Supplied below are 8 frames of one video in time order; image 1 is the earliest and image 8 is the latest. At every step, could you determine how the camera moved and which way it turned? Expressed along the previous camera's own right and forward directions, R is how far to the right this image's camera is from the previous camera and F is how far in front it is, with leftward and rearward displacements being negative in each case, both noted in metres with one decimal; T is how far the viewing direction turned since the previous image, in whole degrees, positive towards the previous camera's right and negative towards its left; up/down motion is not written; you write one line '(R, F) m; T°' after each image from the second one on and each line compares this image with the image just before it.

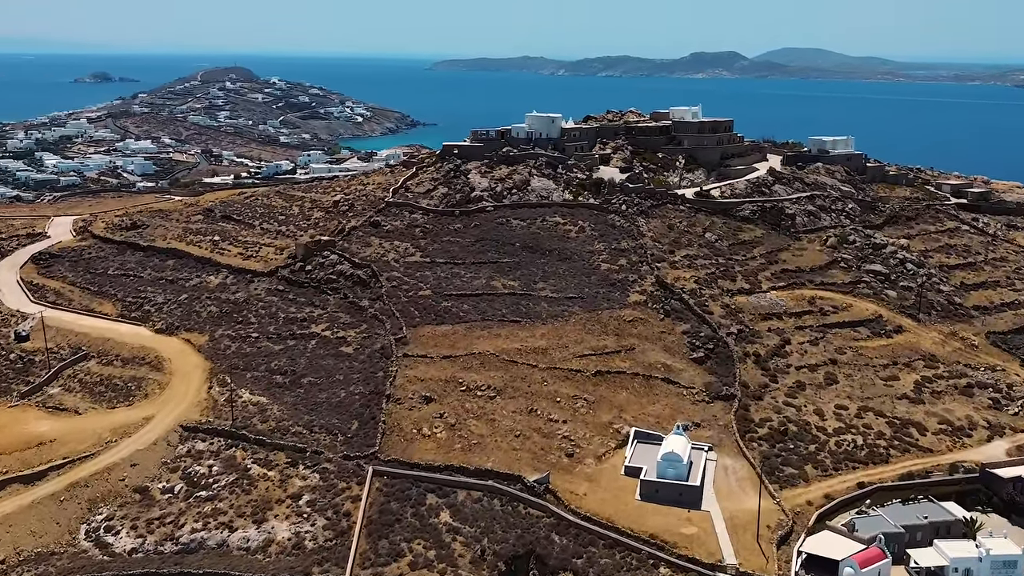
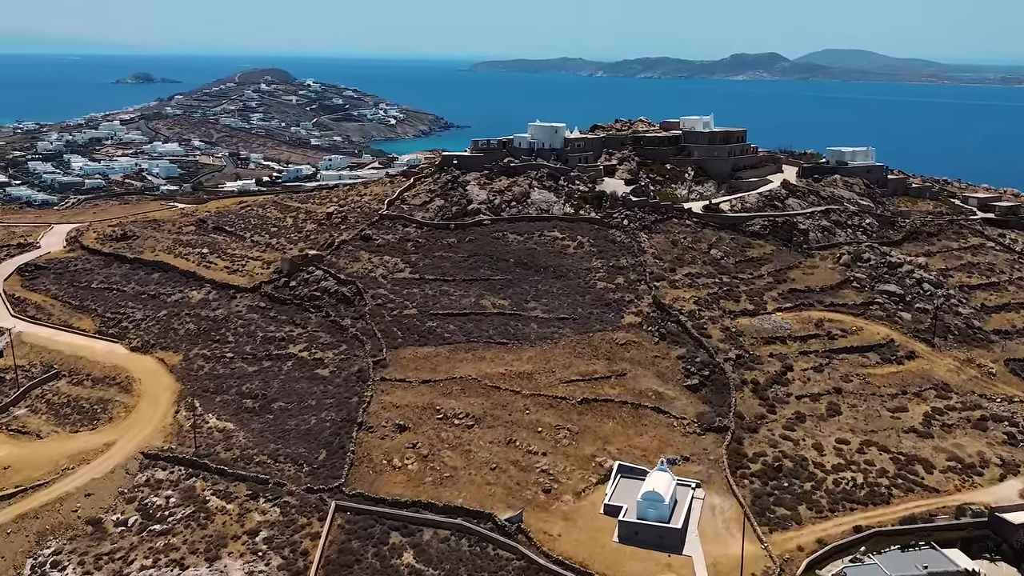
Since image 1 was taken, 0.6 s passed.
(+2.3, +2.4) m; -2°
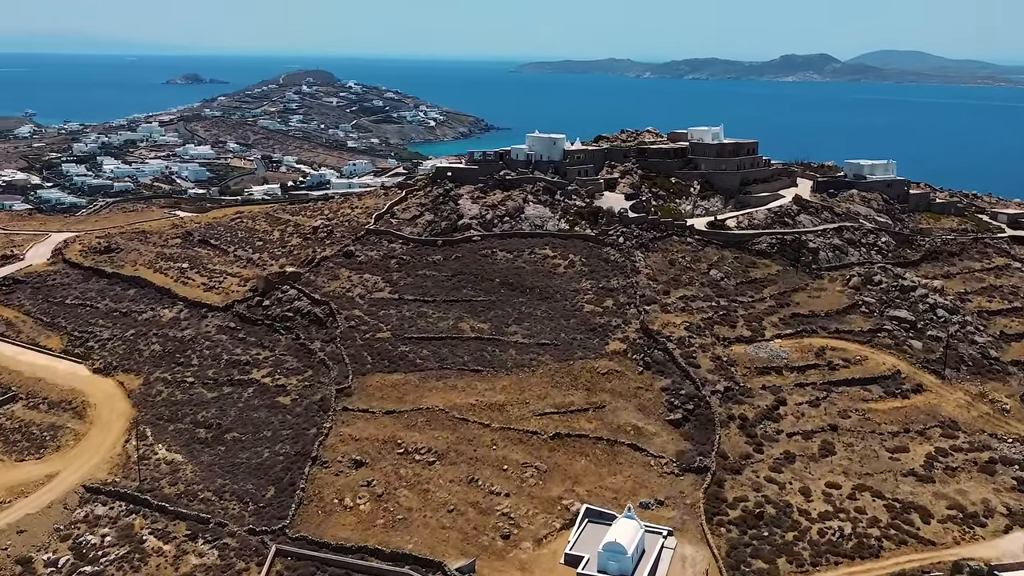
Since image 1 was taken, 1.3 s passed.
(+3.1, +2.8) m; -2°
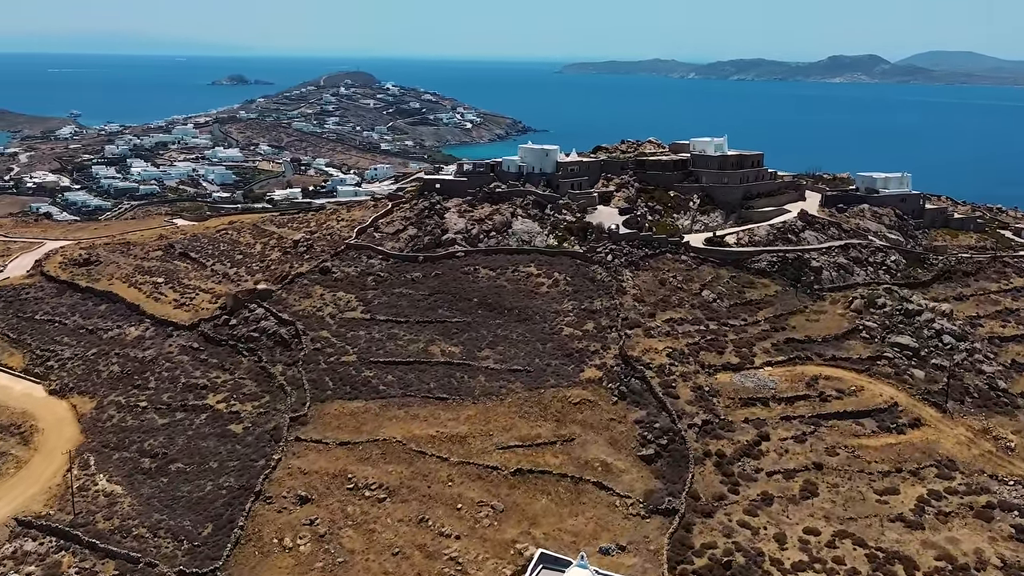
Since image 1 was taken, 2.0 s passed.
(+3.1, +2.6) m; -2°
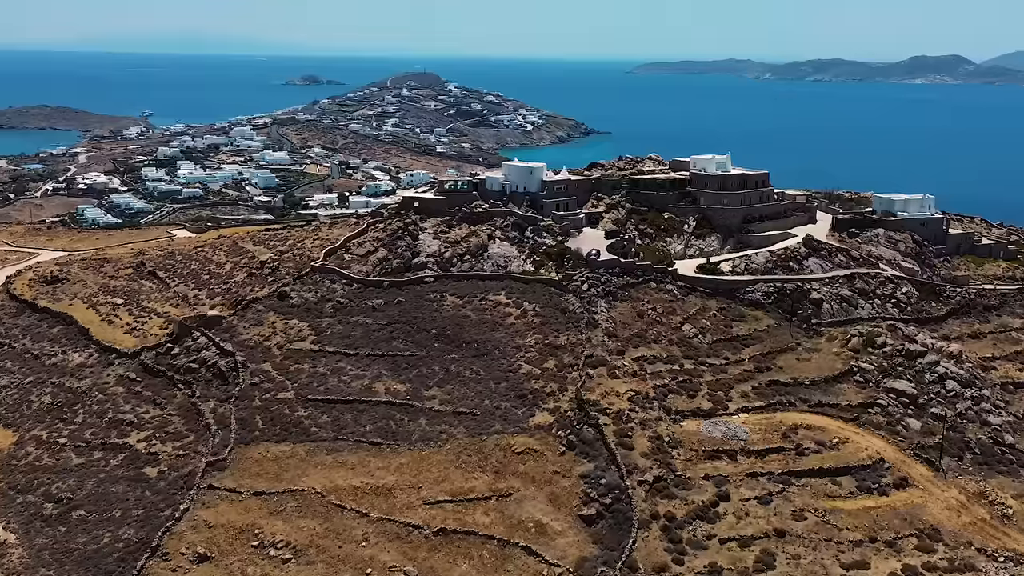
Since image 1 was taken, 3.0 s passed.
(+5.0, +3.8) m; -4°
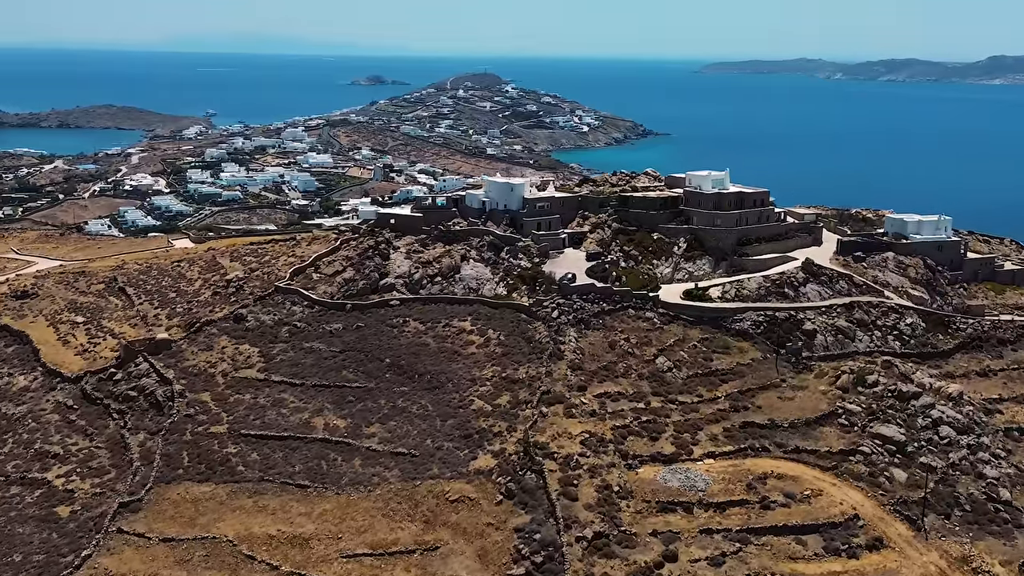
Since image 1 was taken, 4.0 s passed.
(+4.5, +3.2) m; -3°
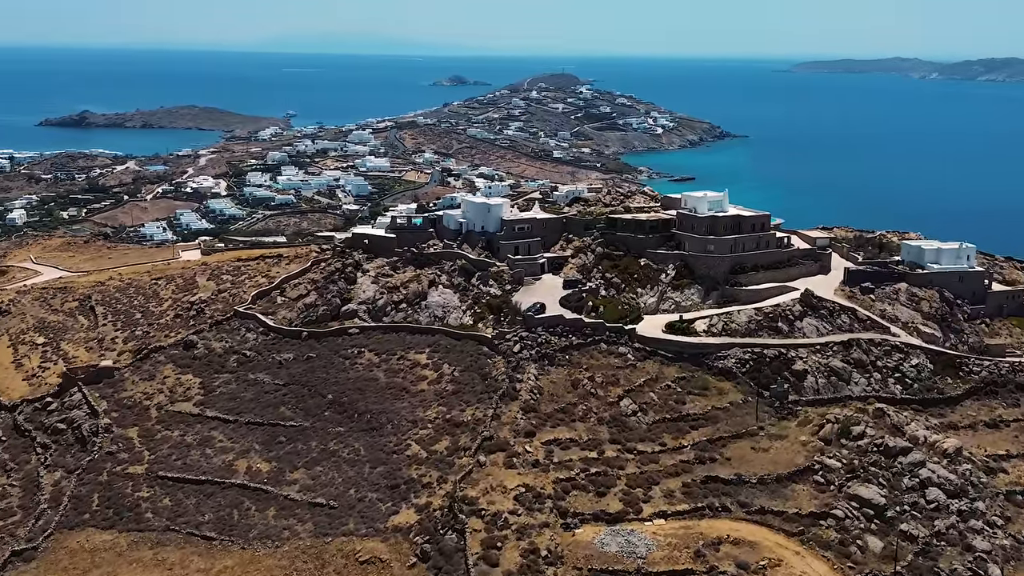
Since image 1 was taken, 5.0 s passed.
(+5.2, +3.7) m; -4°
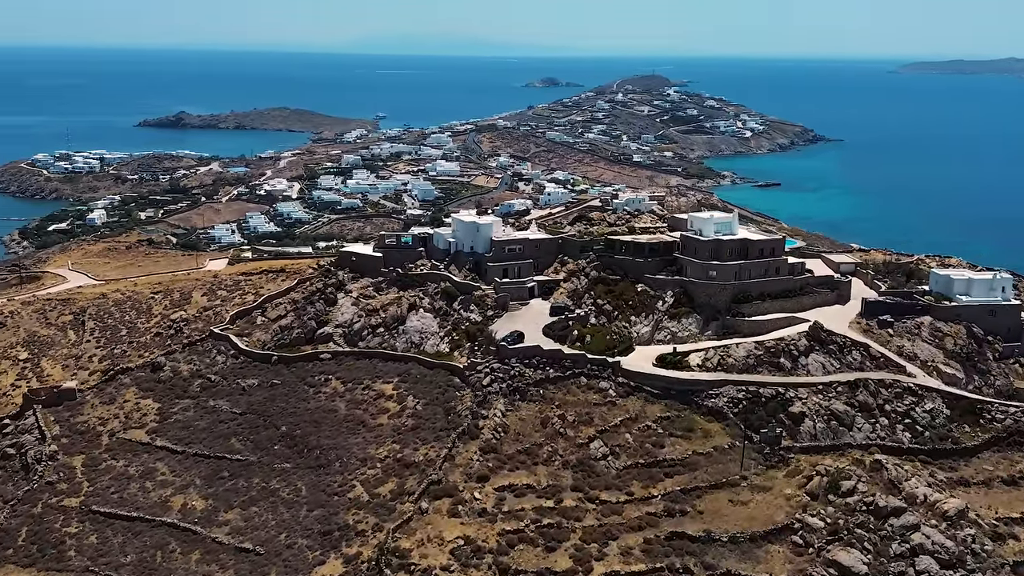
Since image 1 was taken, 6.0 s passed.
(+4.8, +3.2) m; -5°
